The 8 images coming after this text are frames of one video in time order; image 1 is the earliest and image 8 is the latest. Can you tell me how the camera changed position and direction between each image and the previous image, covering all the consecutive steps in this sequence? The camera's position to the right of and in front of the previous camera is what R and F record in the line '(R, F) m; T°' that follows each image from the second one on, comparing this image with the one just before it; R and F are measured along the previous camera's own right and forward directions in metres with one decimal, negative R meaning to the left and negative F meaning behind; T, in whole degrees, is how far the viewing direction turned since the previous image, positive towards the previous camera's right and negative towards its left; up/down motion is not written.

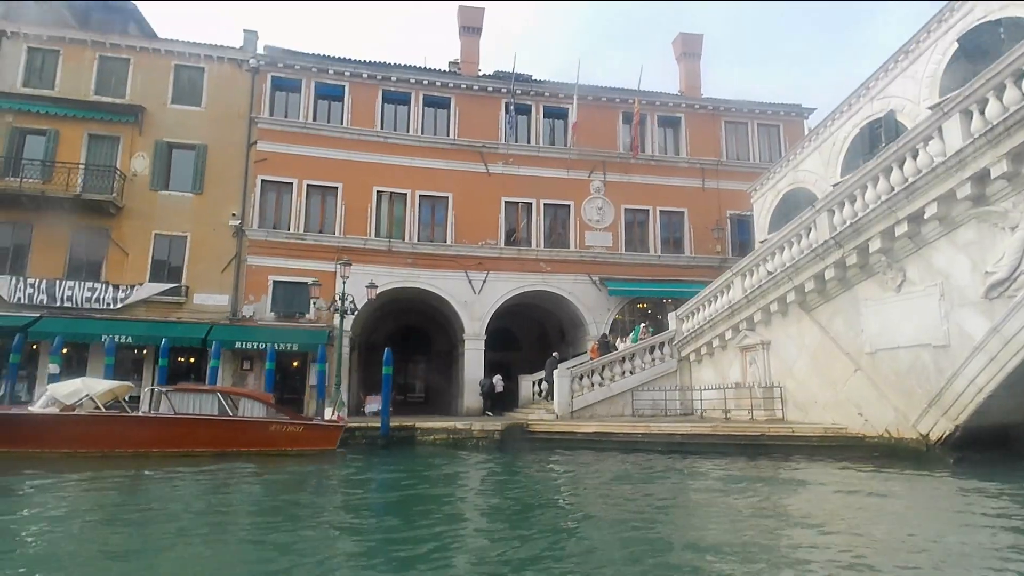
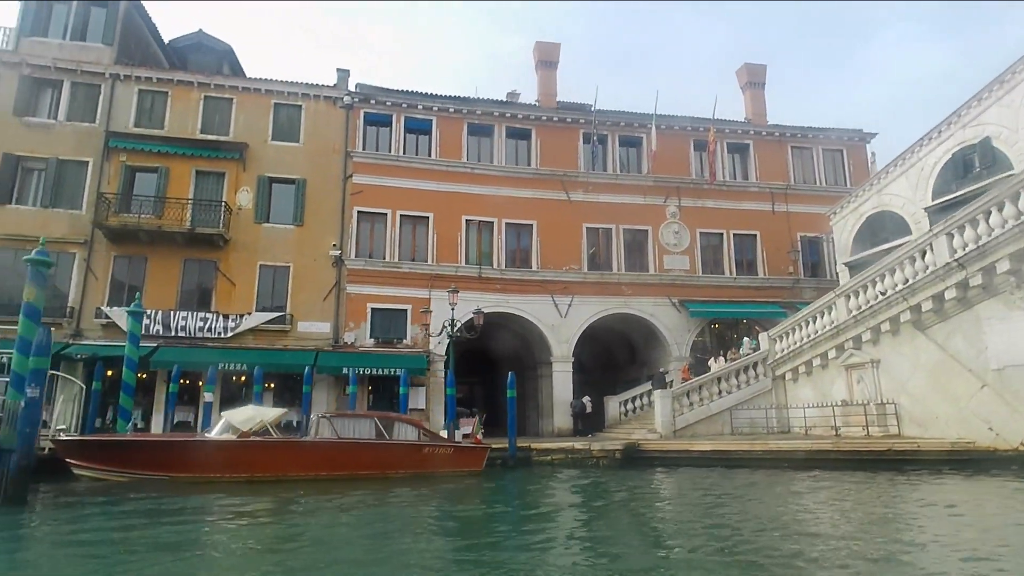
(-2.8, -0.7) m; 0°
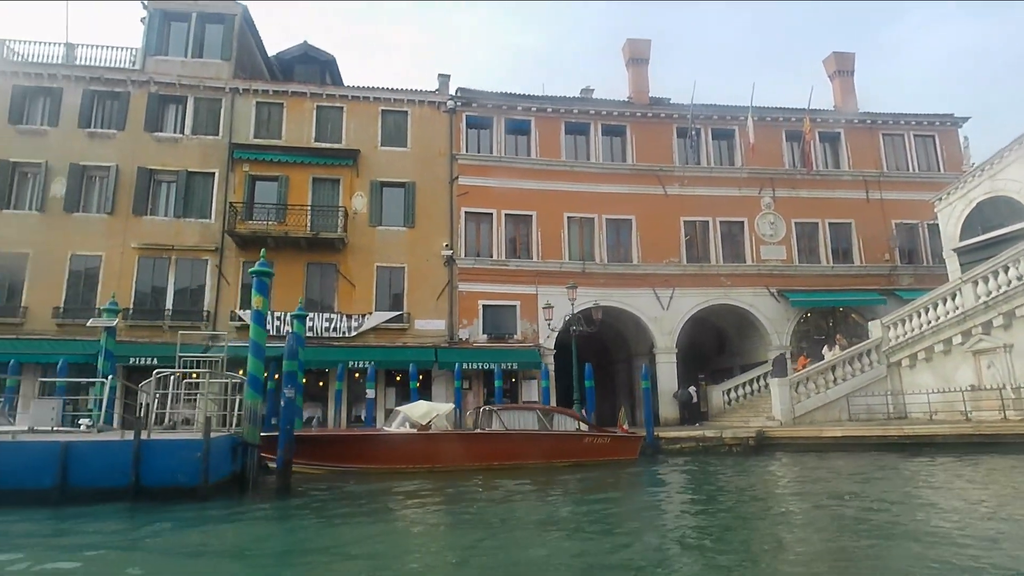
(-2.8, -0.7) m; -2°
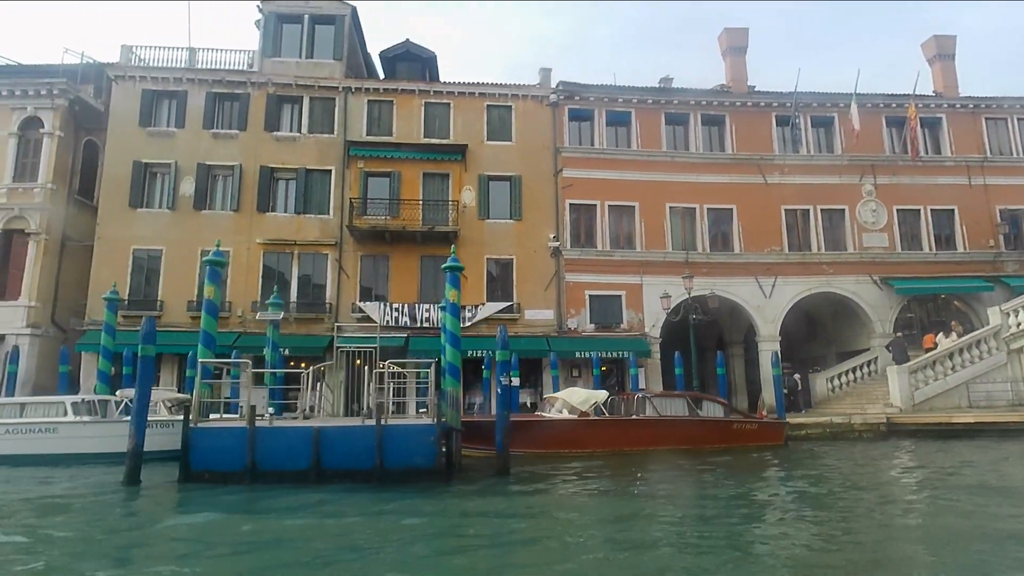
(-2.8, -0.6) m; -3°
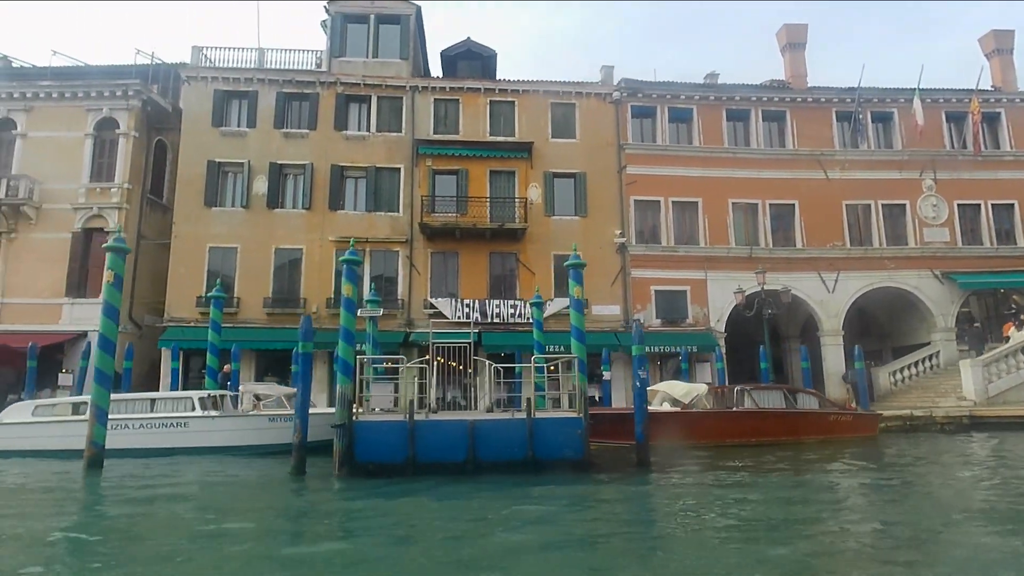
(-2.2, -0.3) m; -1°
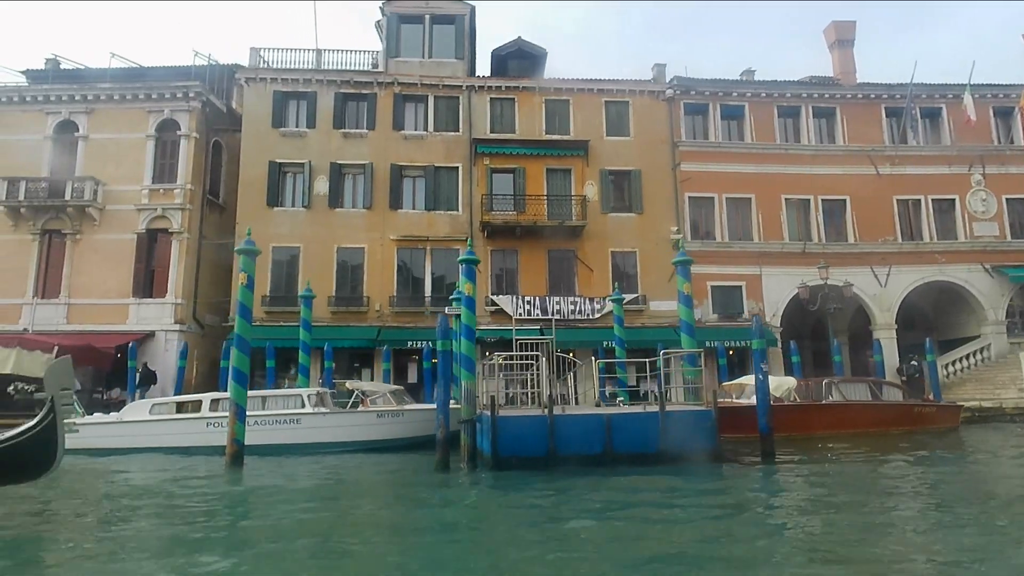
(-2.1, -0.2) m; 0°
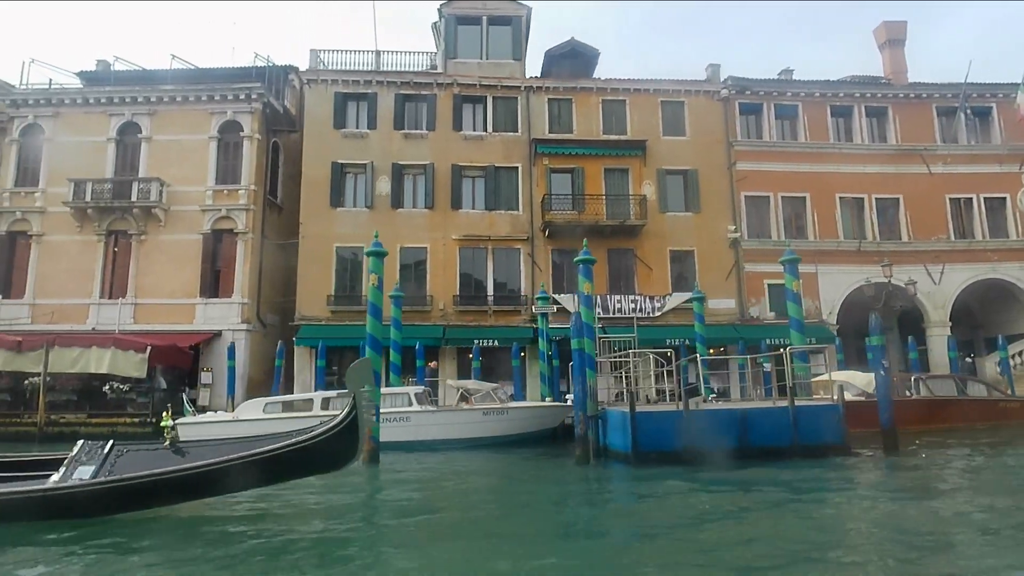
(-2.2, -0.2) m; 0°
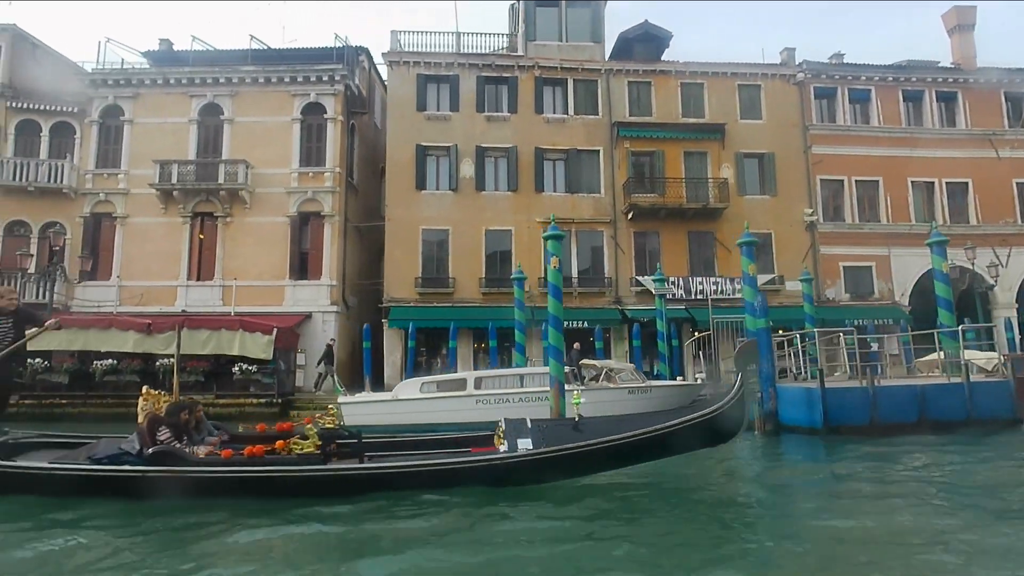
(-3.3, -0.2) m; +1°
